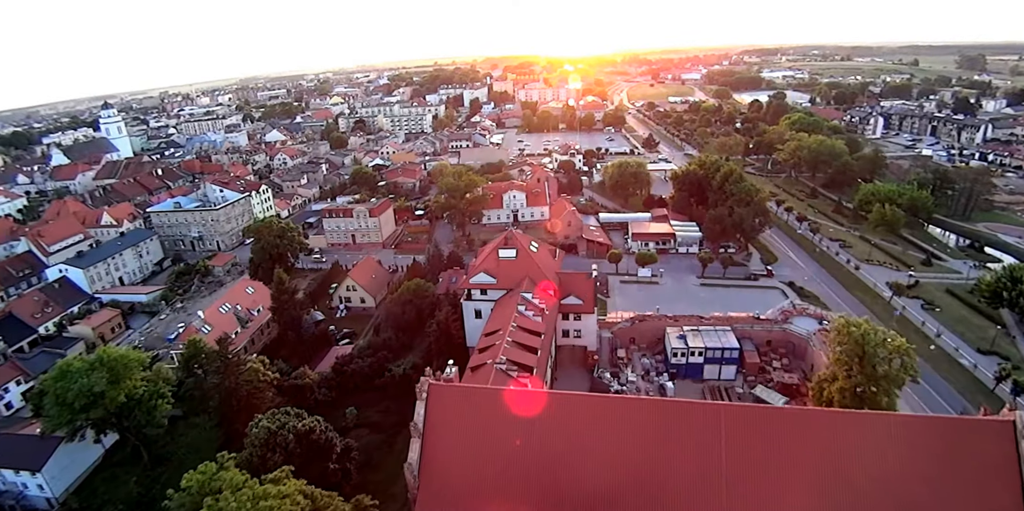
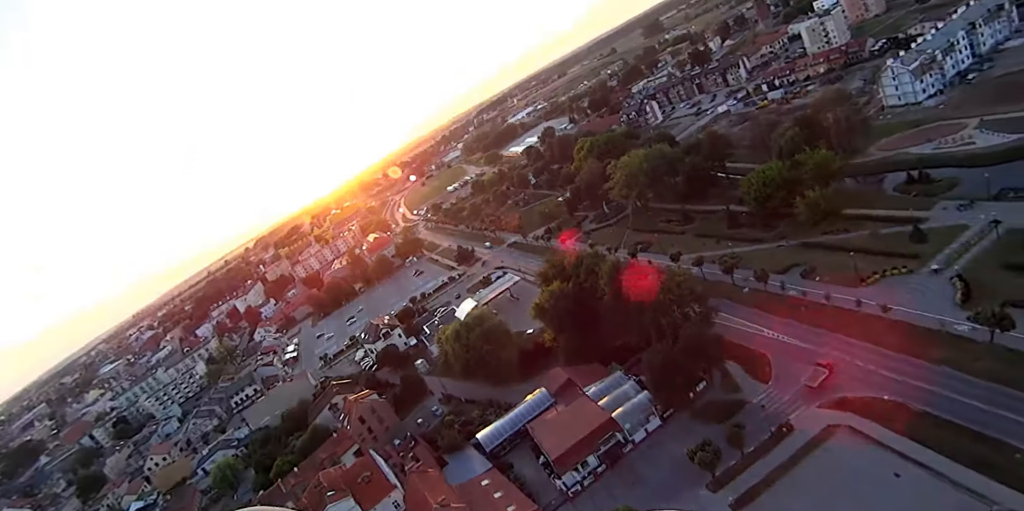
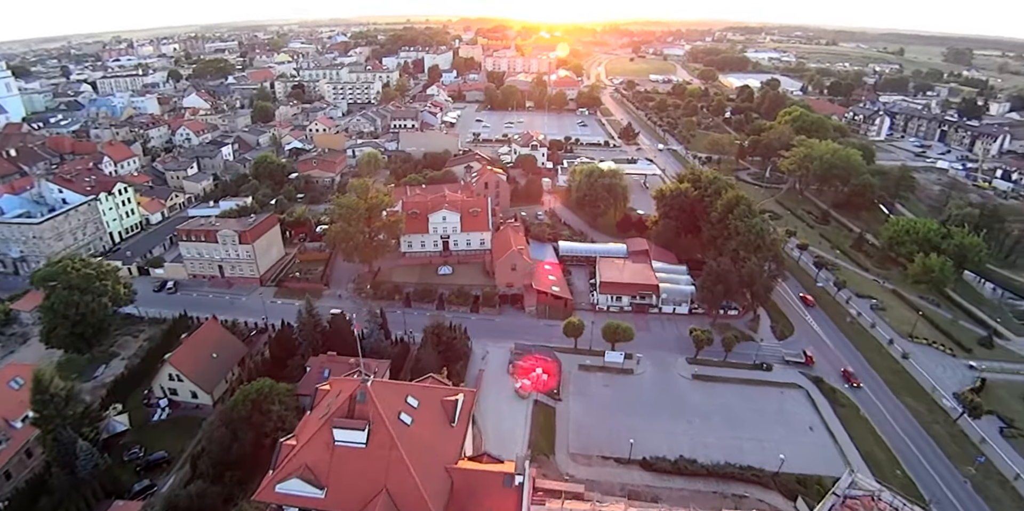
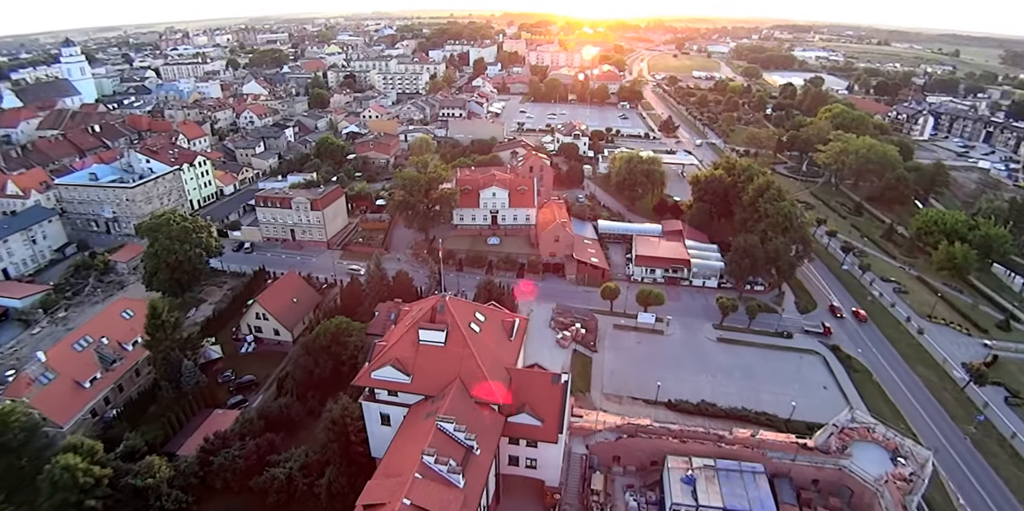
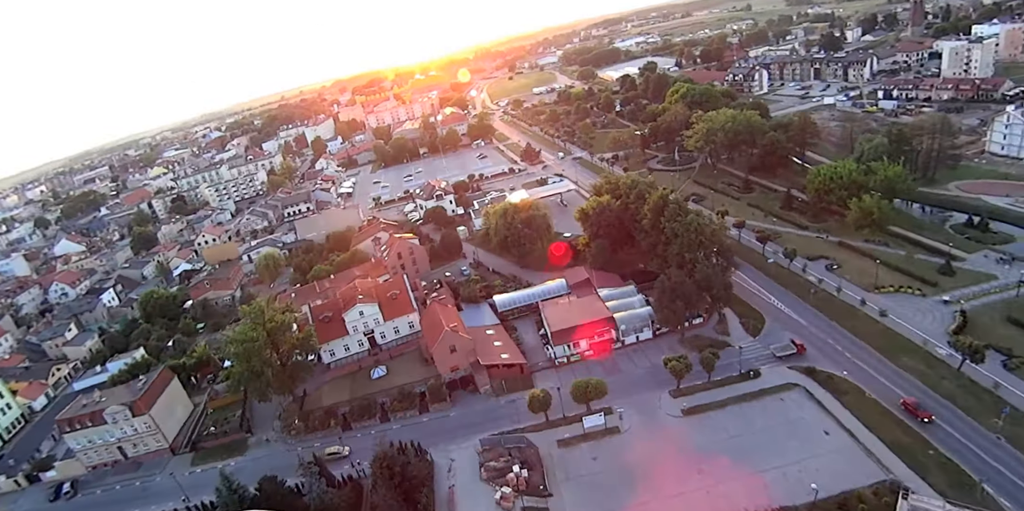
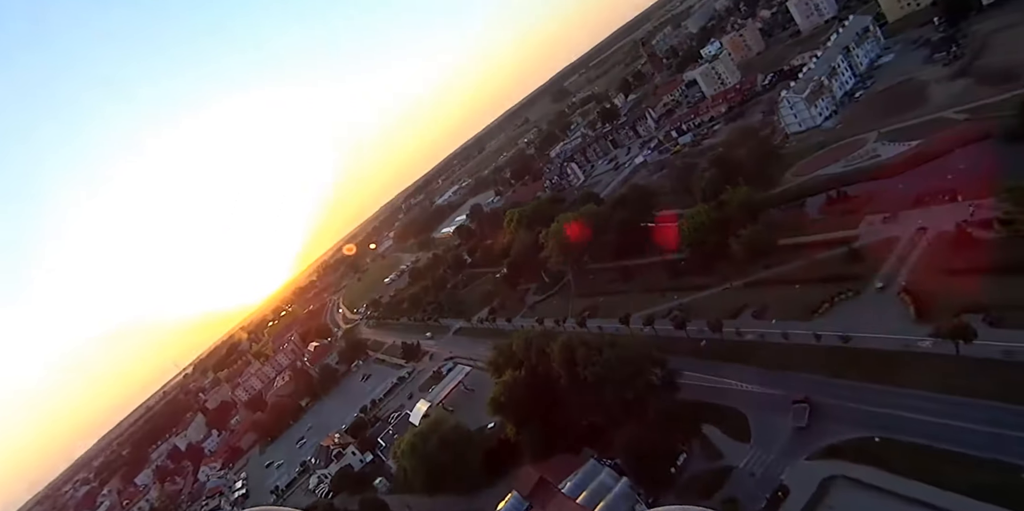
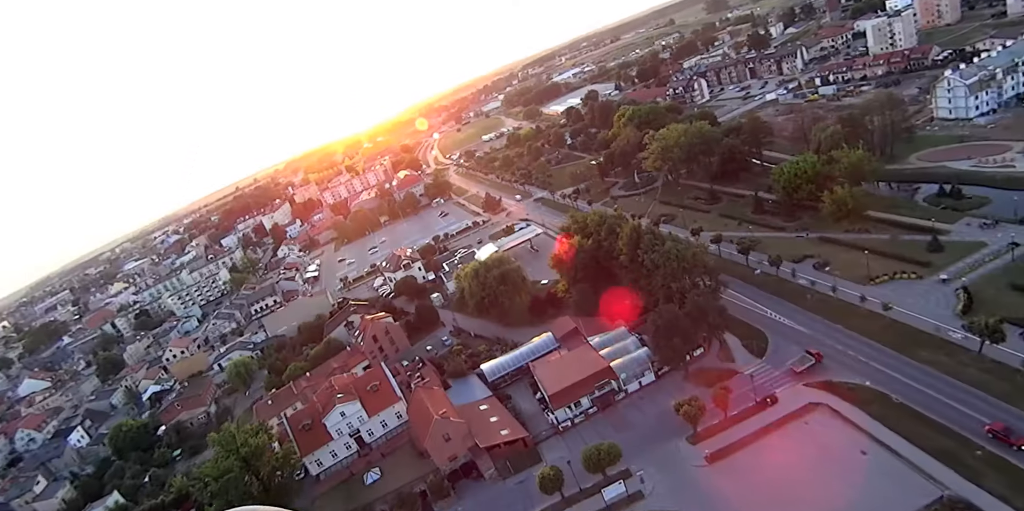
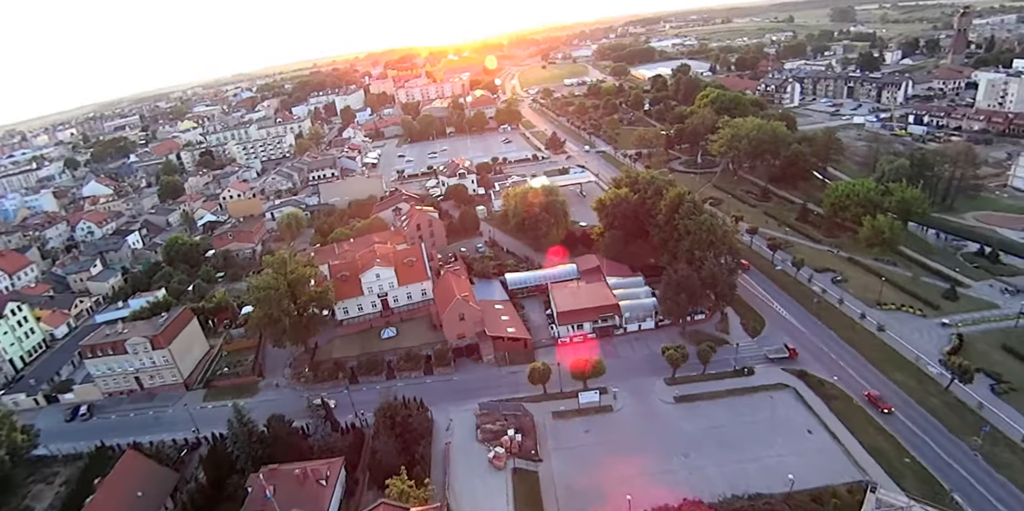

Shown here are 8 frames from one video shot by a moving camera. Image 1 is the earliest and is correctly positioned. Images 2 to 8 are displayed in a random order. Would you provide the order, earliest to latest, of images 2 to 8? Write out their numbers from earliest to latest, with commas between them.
4, 3, 8, 5, 7, 2, 6
